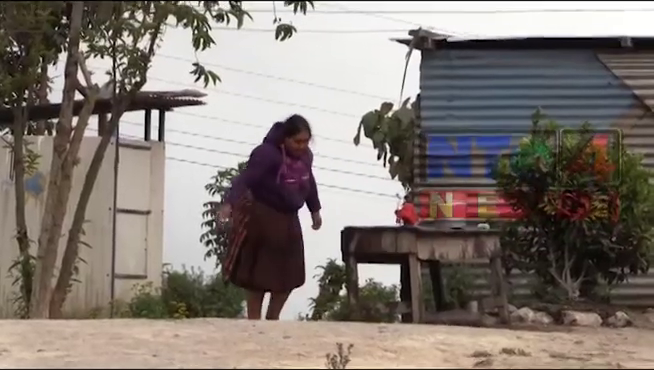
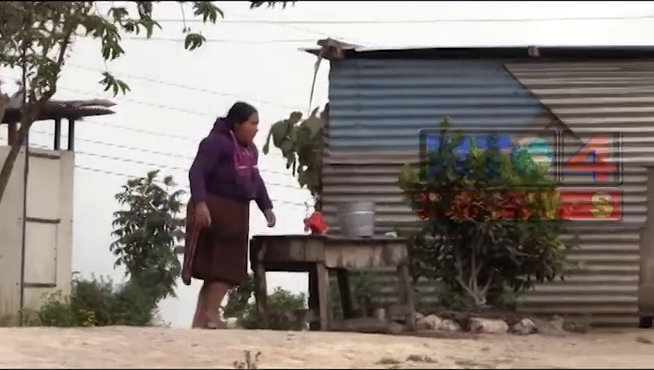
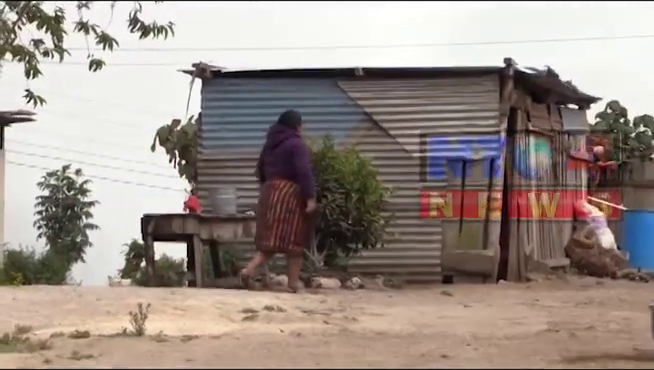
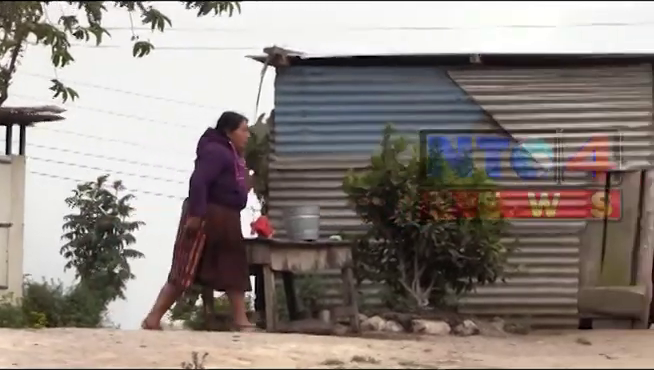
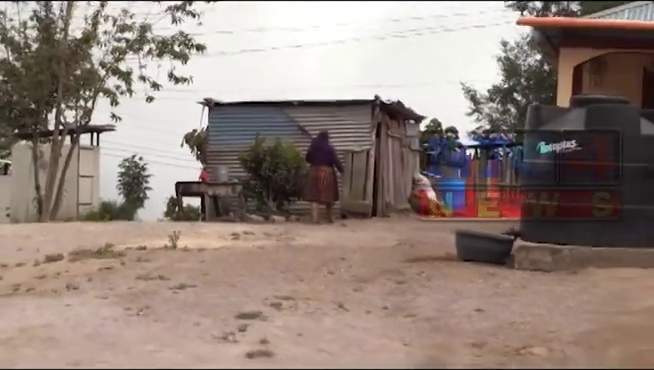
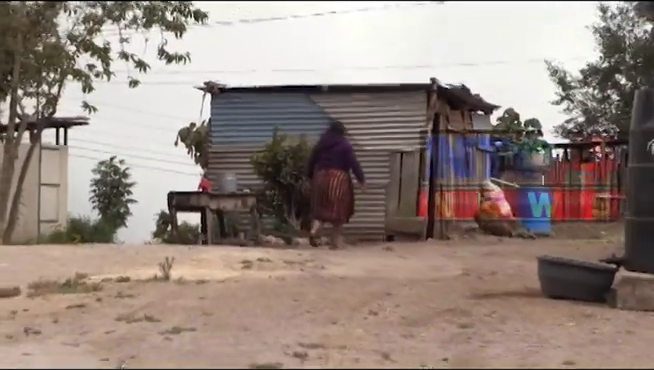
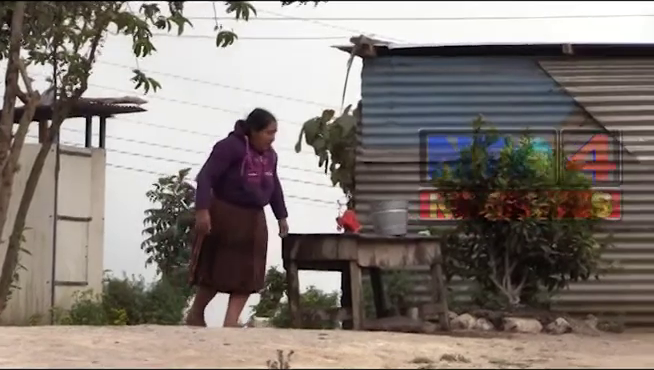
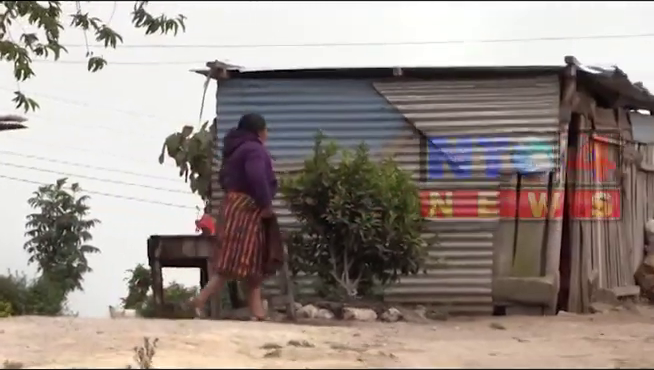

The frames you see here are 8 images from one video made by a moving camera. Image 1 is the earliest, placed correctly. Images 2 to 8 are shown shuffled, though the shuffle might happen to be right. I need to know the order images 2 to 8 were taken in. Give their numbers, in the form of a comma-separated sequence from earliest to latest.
7, 2, 4, 8, 3, 6, 5
